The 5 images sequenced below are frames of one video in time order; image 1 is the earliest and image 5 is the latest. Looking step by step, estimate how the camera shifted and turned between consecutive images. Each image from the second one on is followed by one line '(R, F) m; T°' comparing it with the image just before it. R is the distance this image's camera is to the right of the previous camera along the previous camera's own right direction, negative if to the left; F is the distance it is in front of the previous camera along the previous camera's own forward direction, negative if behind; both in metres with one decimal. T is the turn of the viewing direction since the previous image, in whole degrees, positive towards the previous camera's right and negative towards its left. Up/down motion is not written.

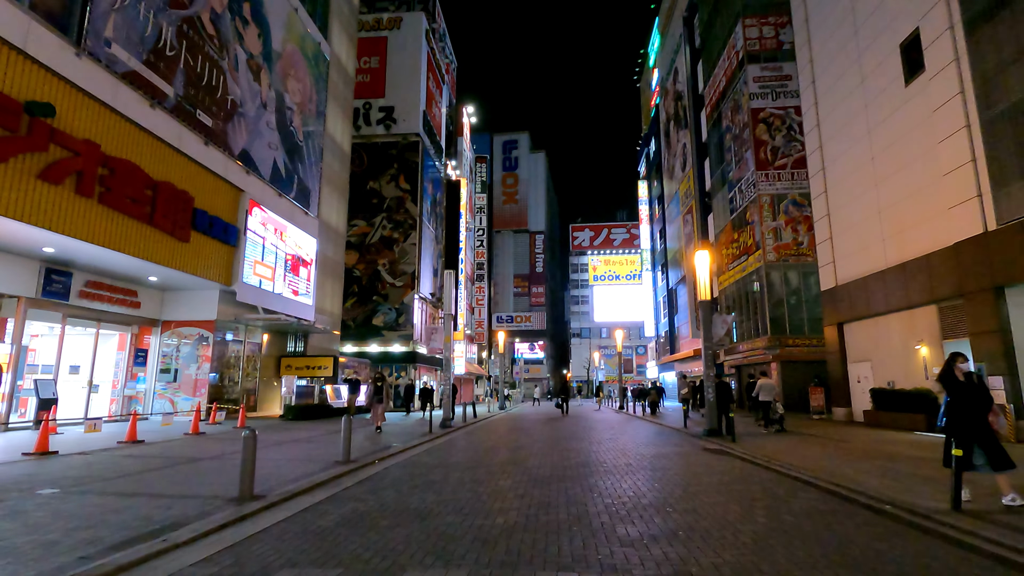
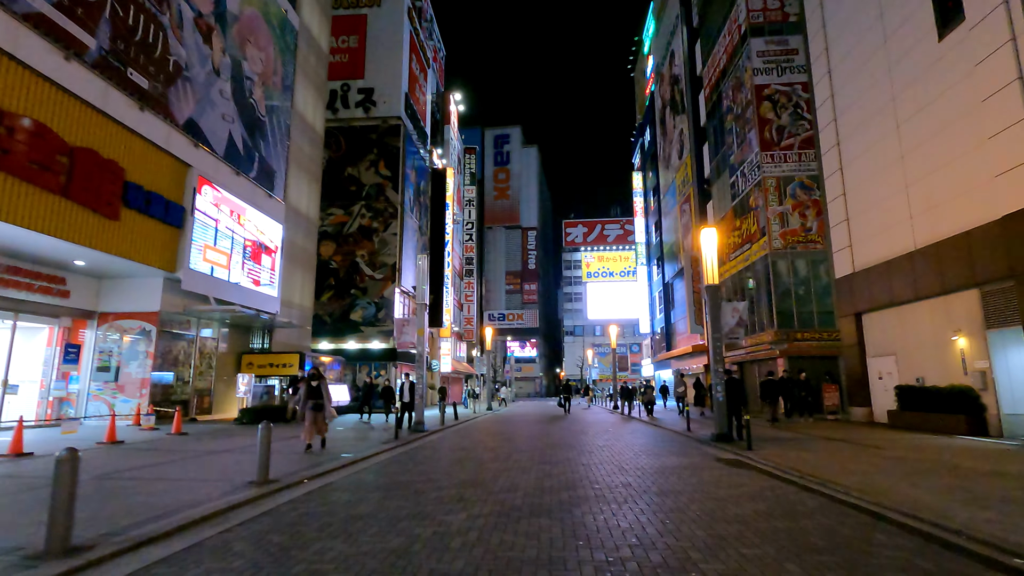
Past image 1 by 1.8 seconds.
(+0.4, +2.4) m; +1°
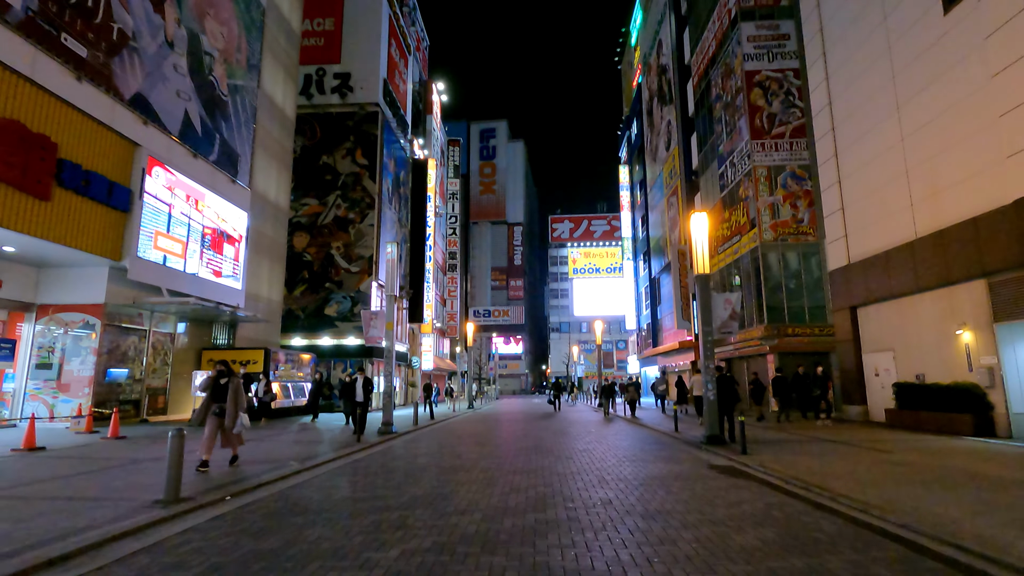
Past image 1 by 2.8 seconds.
(+0.3, +1.3) m; +1°
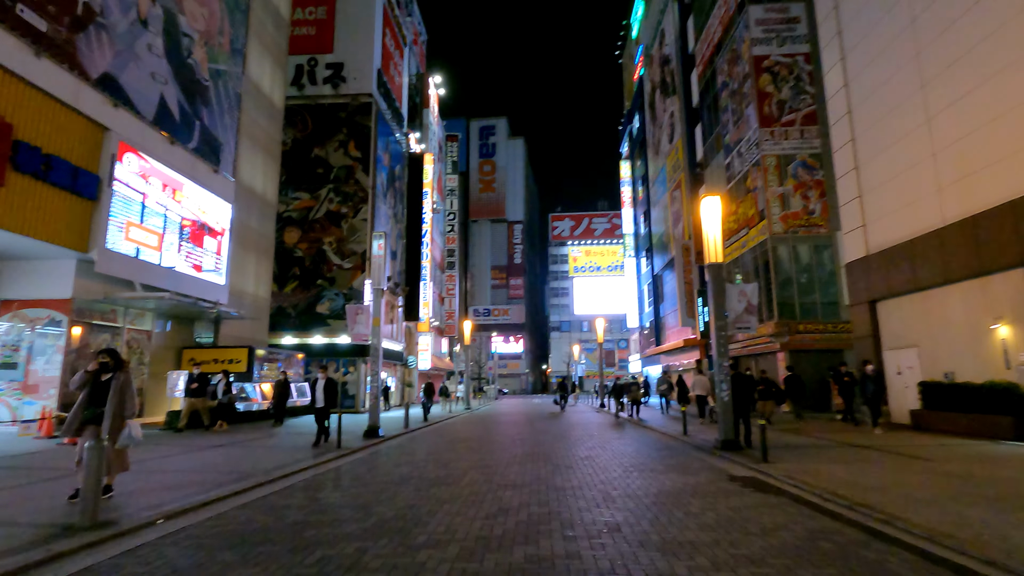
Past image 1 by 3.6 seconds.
(+0.1, +1.2) m; 0°
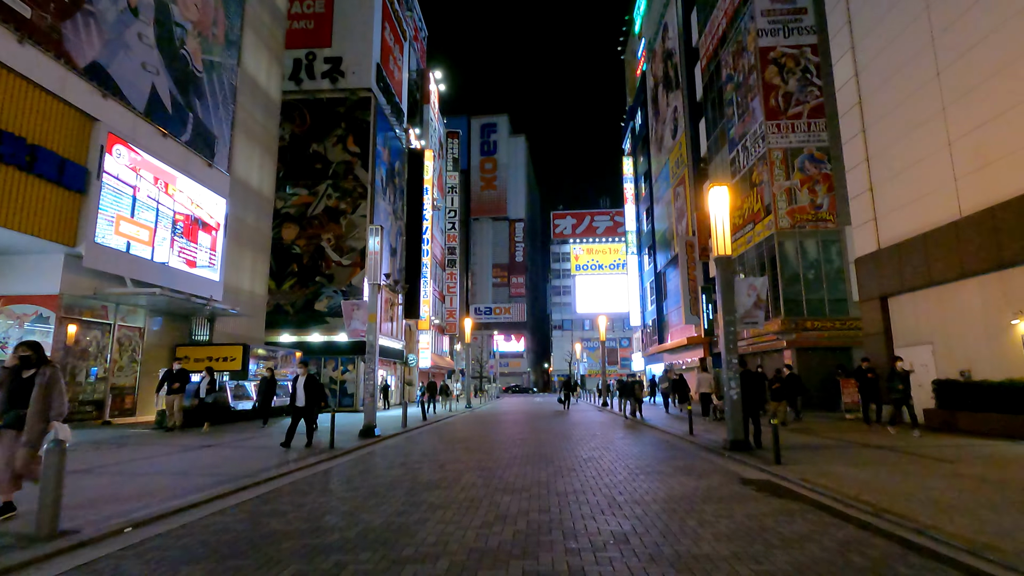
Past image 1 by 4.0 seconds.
(0.0, +0.5) m; 0°
